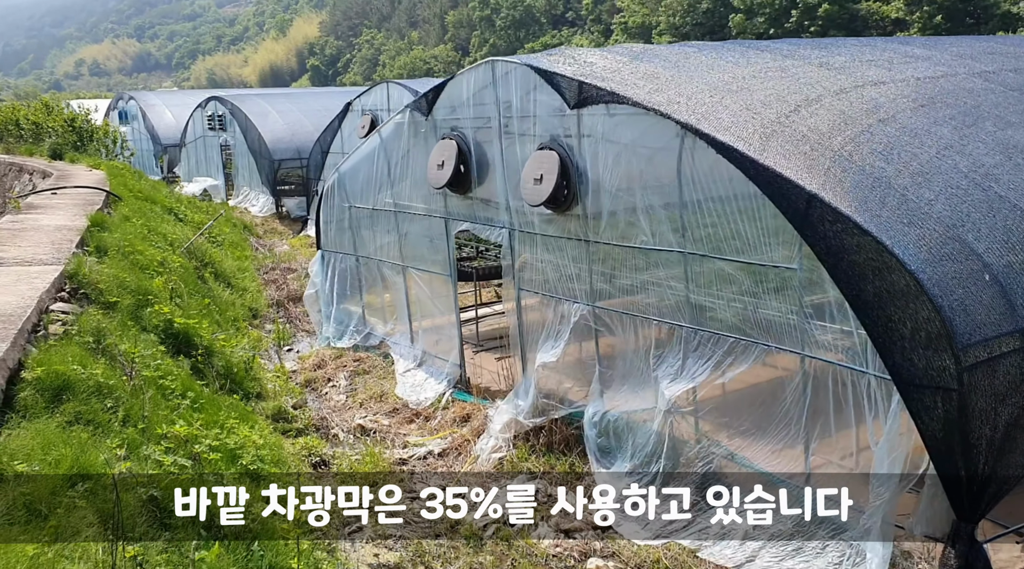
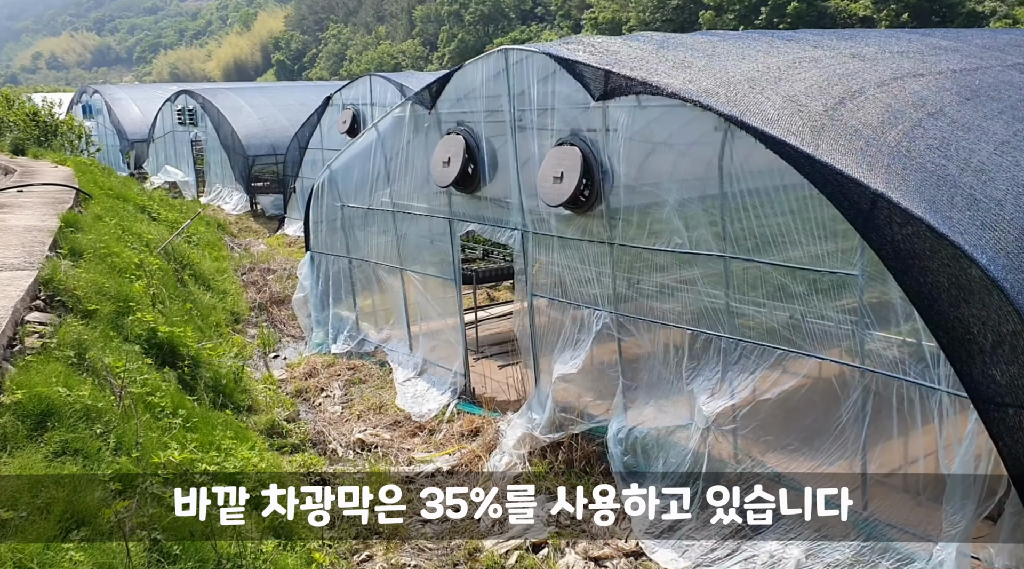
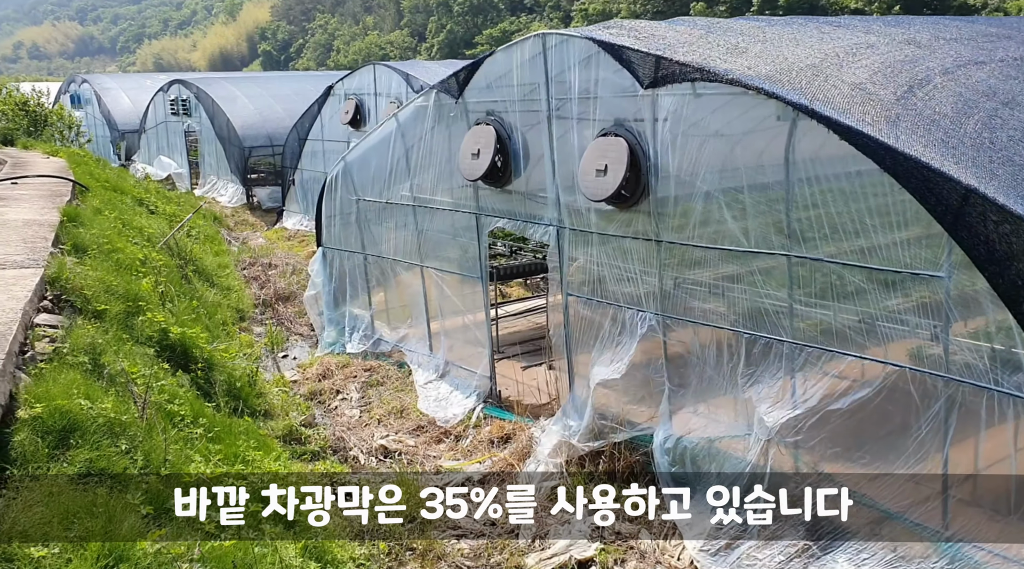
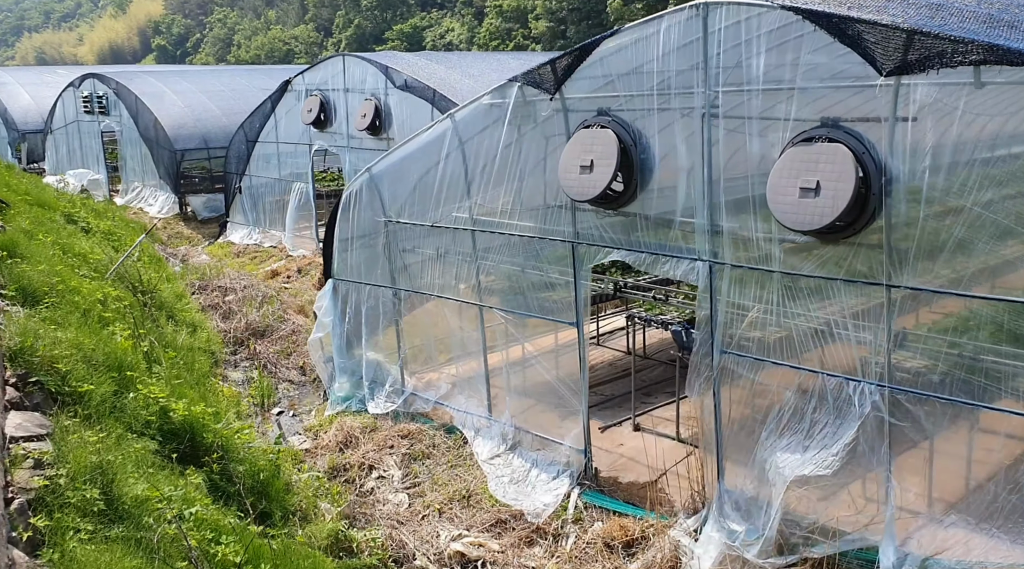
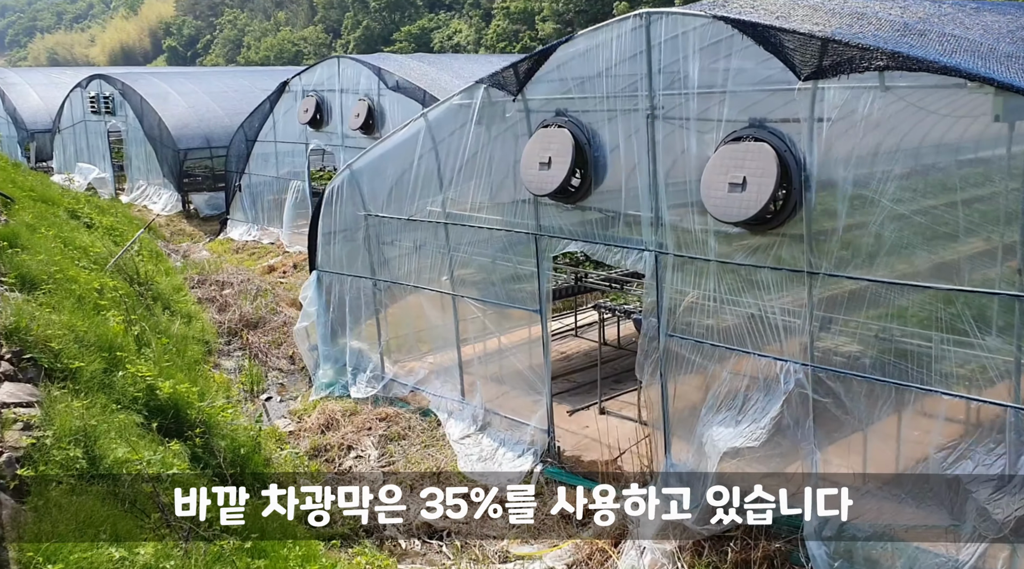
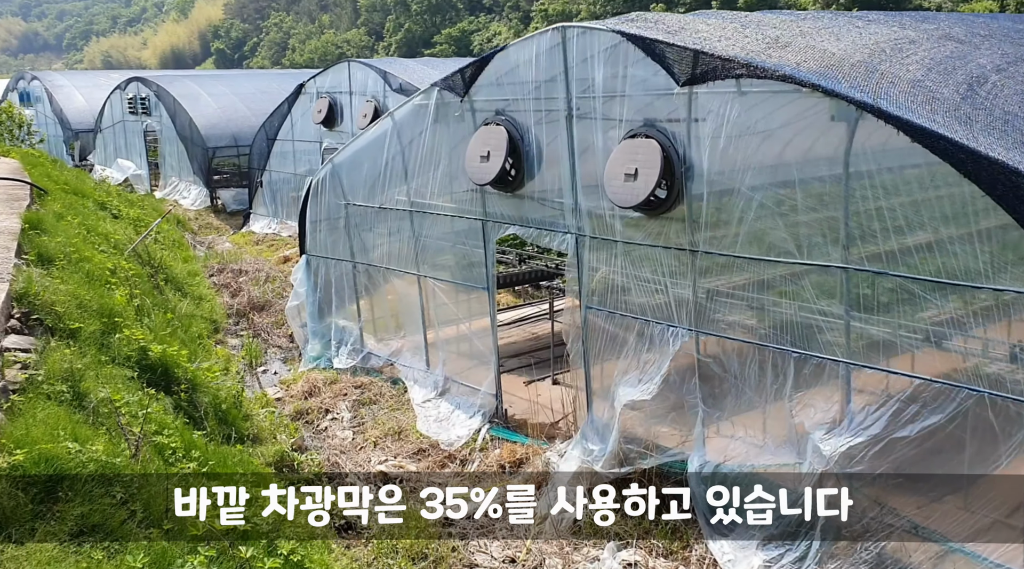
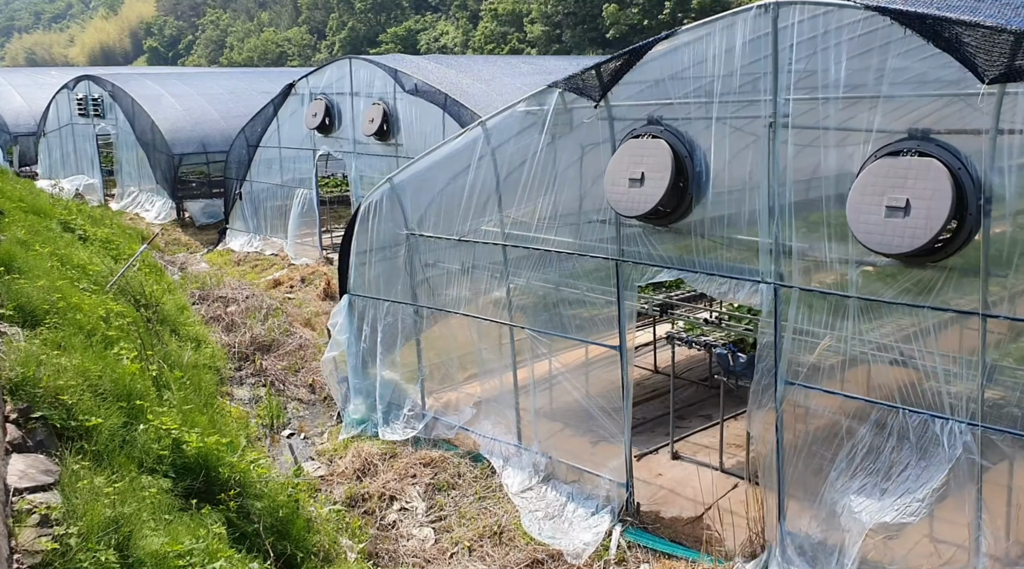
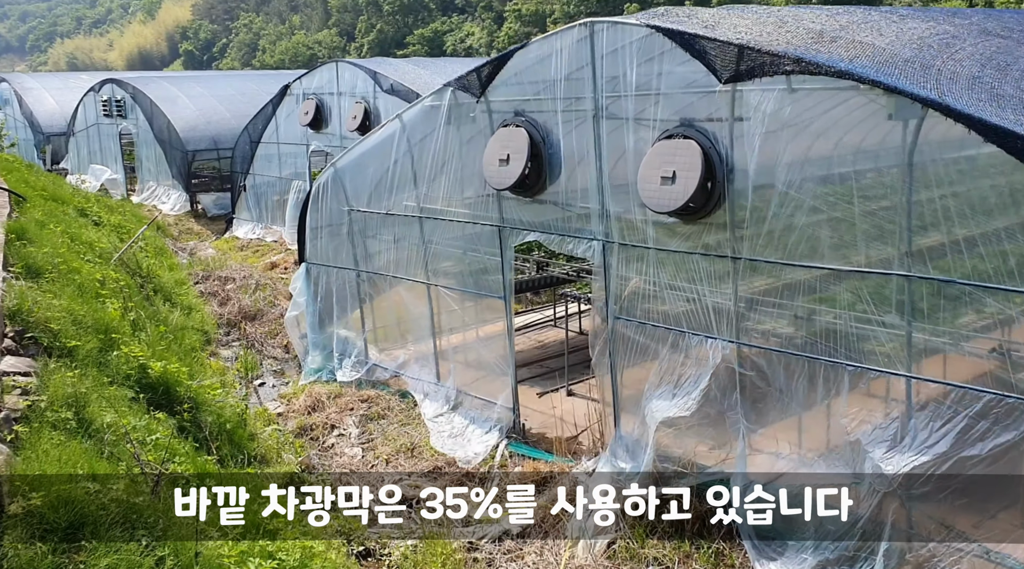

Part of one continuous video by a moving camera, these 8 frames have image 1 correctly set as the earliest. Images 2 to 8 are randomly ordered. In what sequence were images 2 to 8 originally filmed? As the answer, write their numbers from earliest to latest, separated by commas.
2, 3, 6, 8, 5, 4, 7
